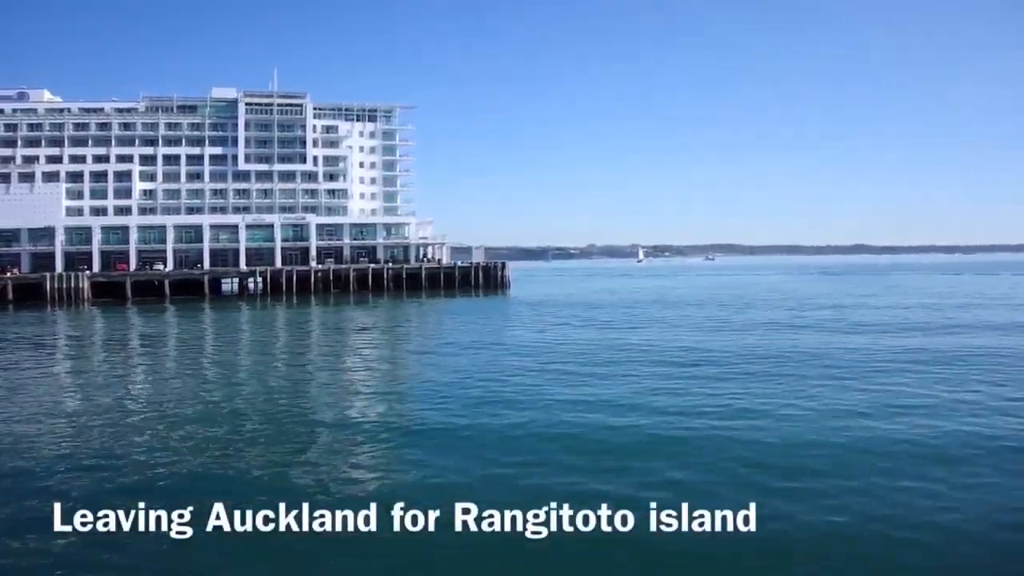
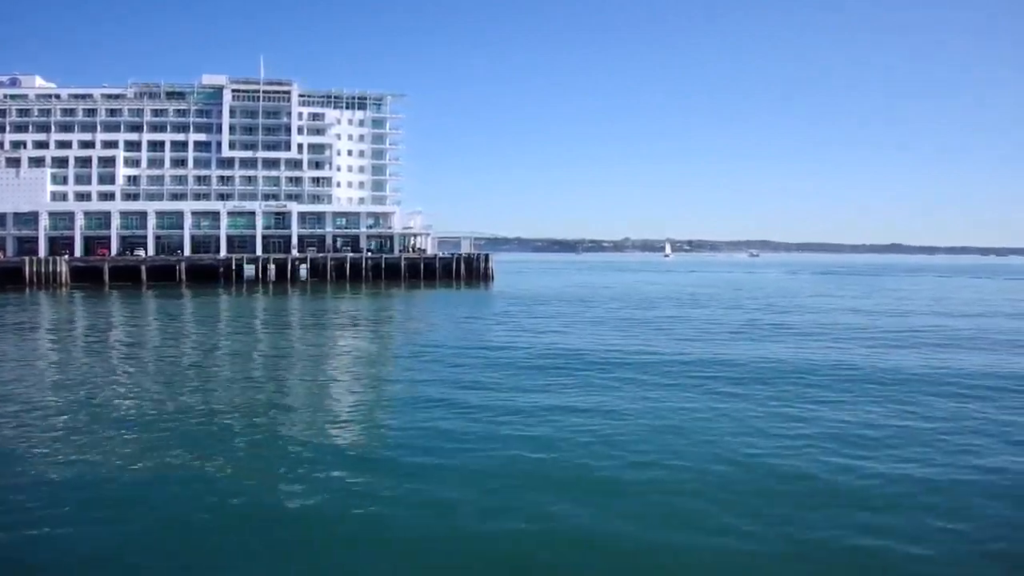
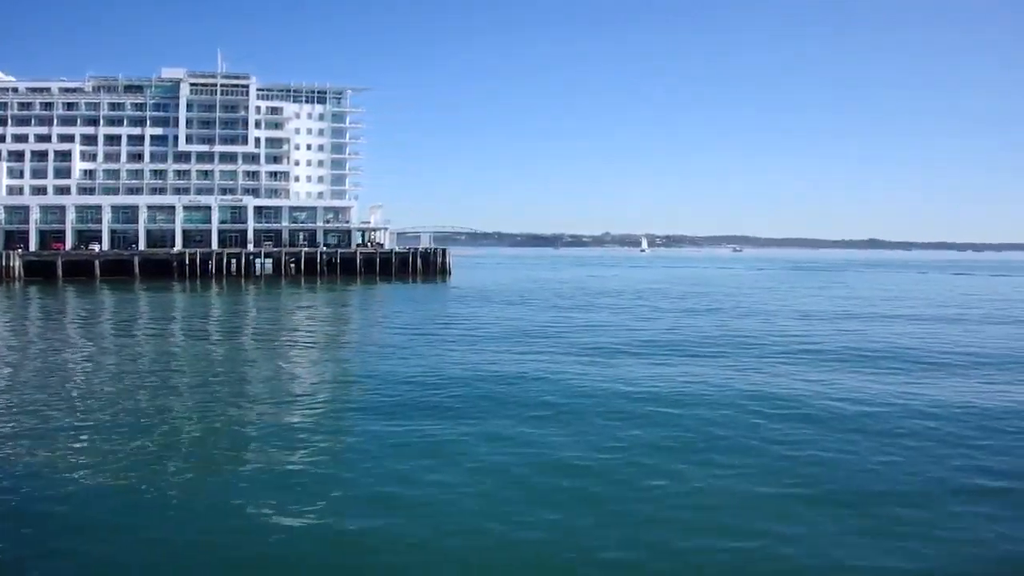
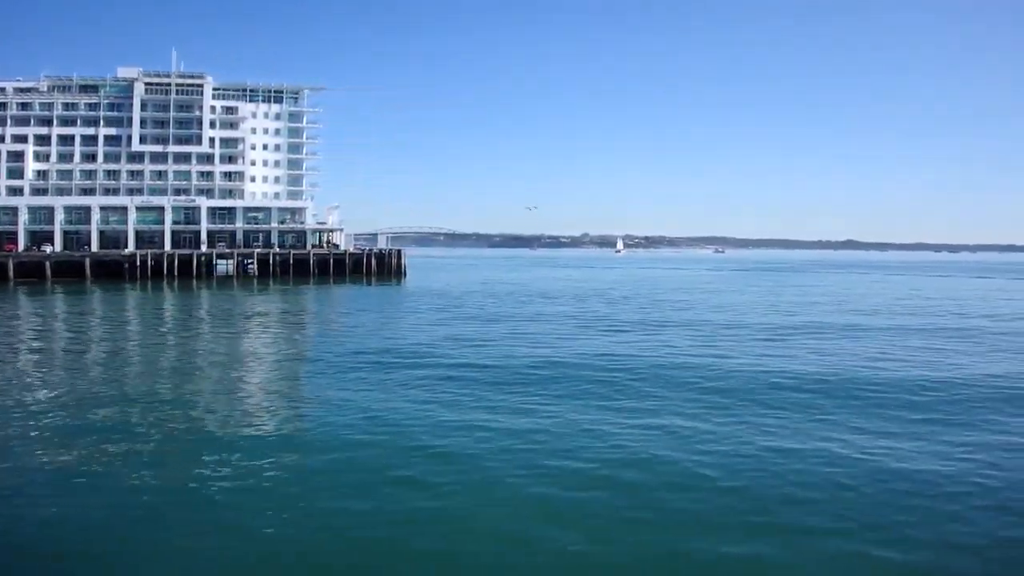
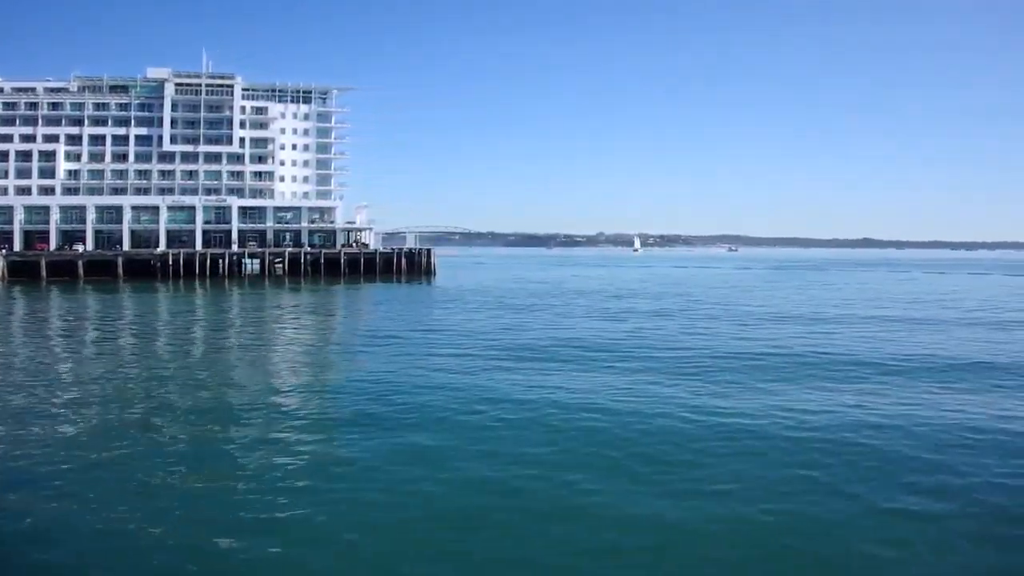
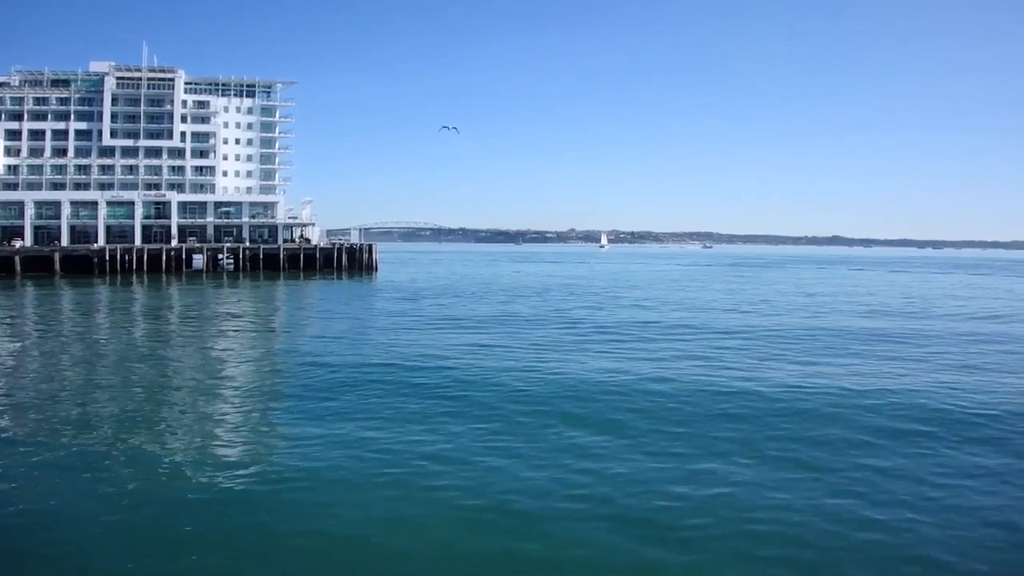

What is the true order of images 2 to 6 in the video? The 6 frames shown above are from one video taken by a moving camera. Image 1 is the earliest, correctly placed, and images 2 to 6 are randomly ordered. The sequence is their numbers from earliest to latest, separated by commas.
2, 3, 5, 4, 6
